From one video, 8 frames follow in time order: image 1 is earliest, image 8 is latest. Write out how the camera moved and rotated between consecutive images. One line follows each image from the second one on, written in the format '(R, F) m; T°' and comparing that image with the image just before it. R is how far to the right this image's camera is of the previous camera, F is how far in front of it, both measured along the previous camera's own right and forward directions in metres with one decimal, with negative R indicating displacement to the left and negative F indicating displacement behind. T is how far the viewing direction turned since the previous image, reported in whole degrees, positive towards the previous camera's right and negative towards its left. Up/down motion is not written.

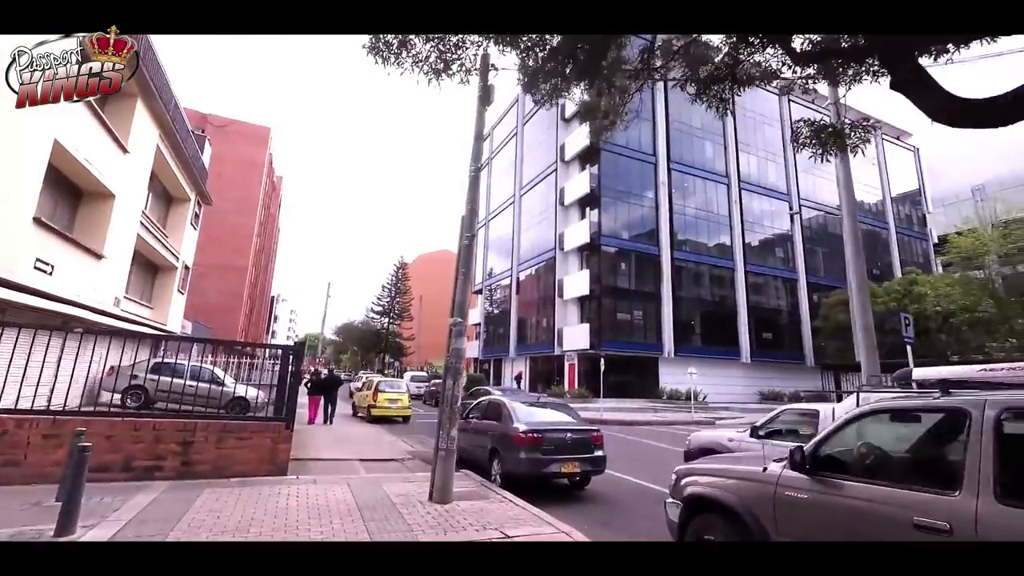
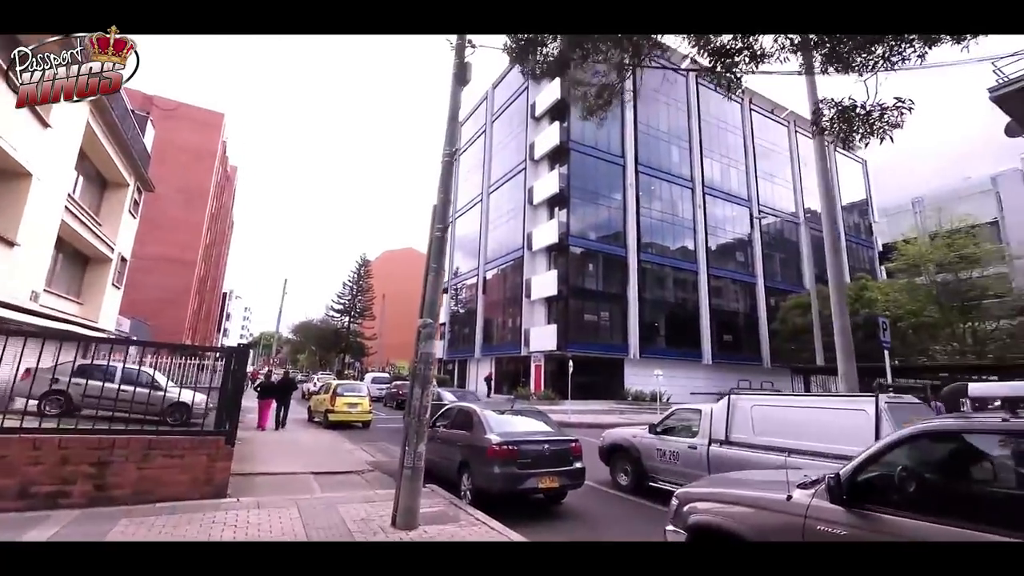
(-0.1, +0.5) m; +4°
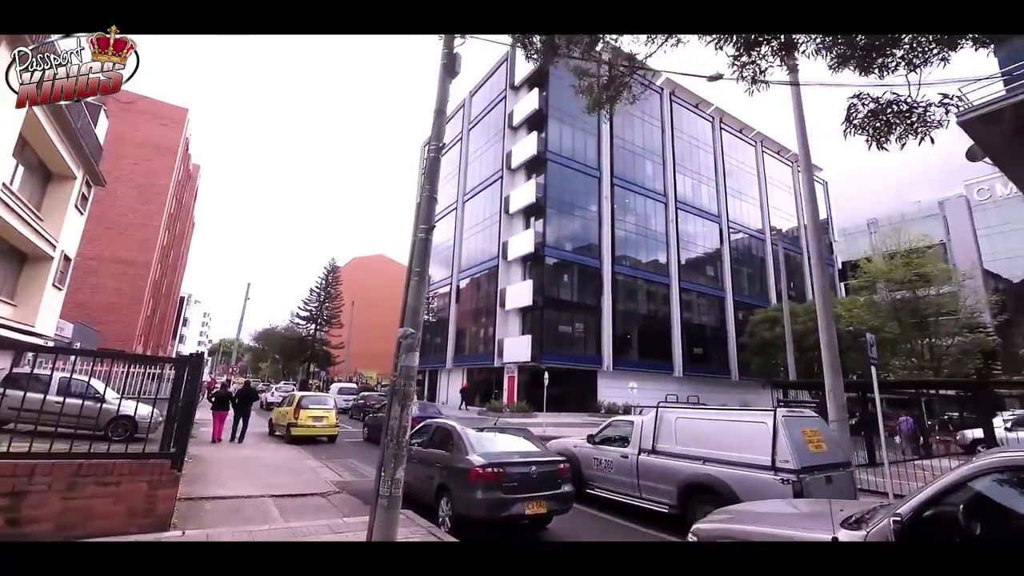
(-0.2, +0.4) m; +3°
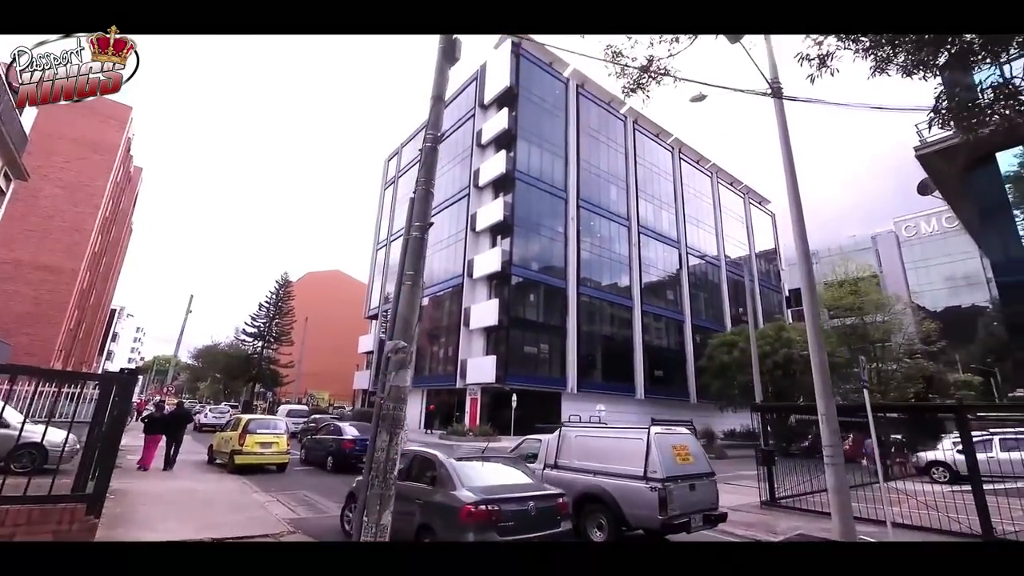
(-0.4, +0.6) m; +5°
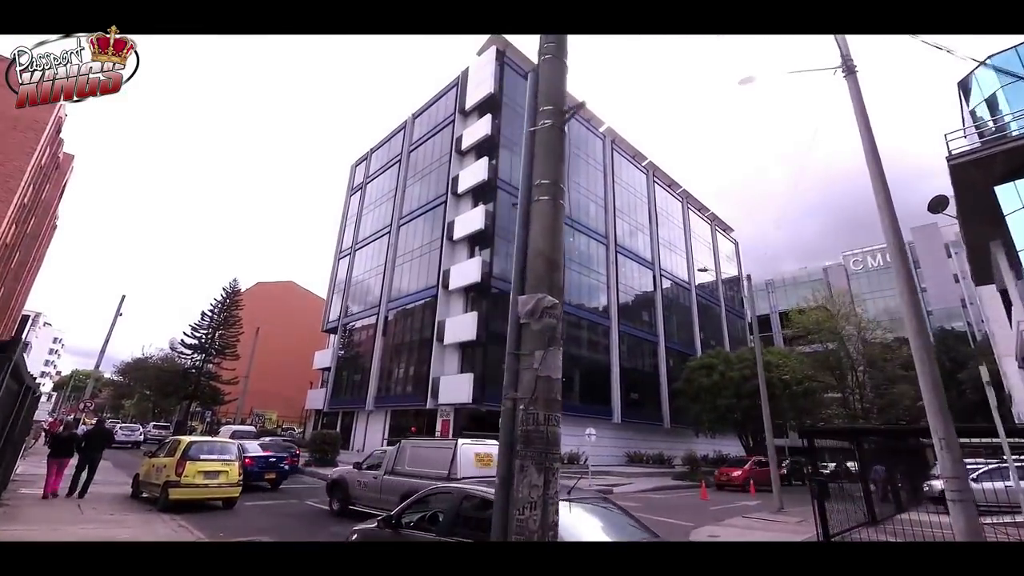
(-1.0, +1.6) m; +5°
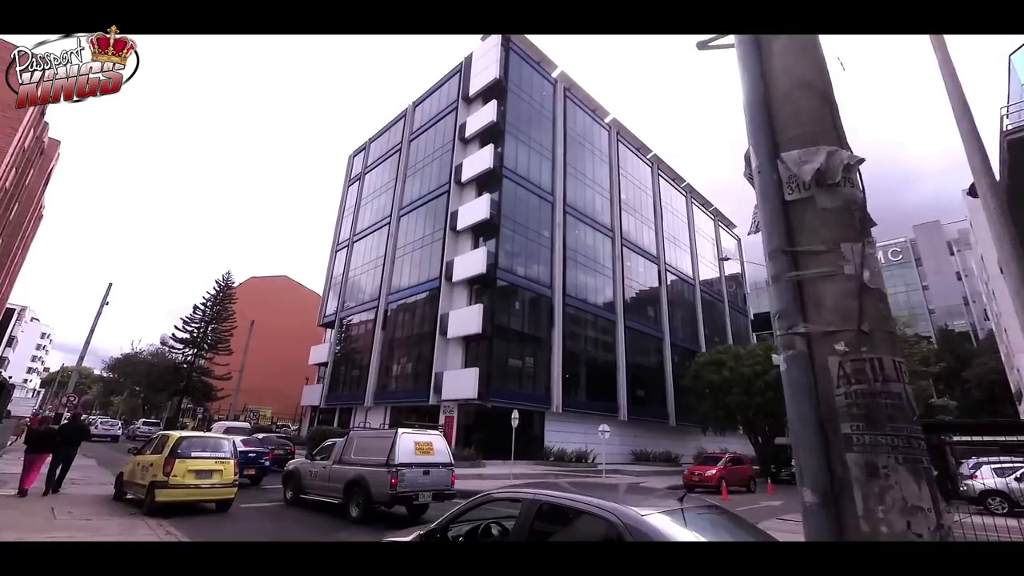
(-0.5, +0.8) m; +1°
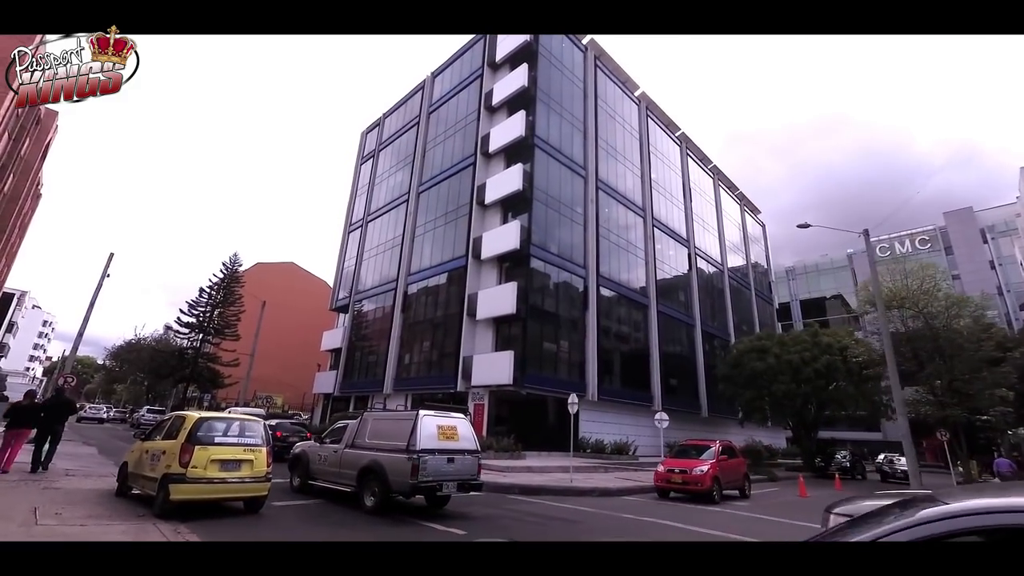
(-1.3, +1.7) m; 0°
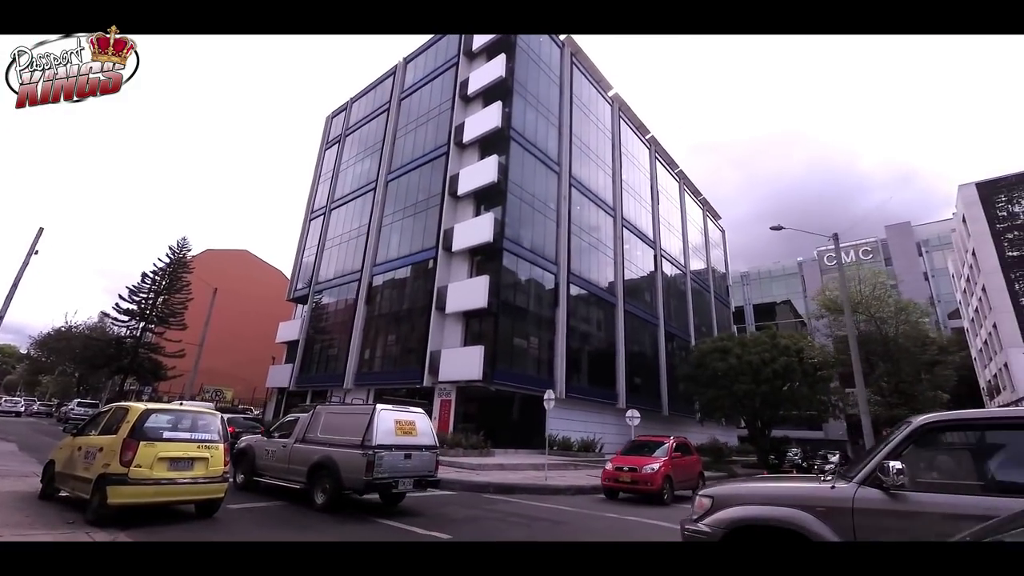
(-0.4, +0.5) m; +5°
